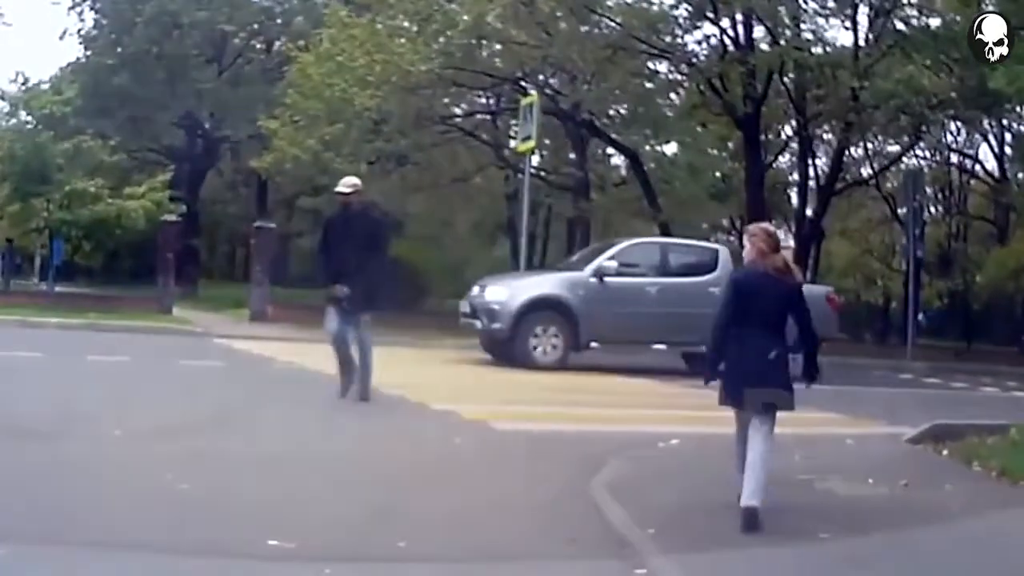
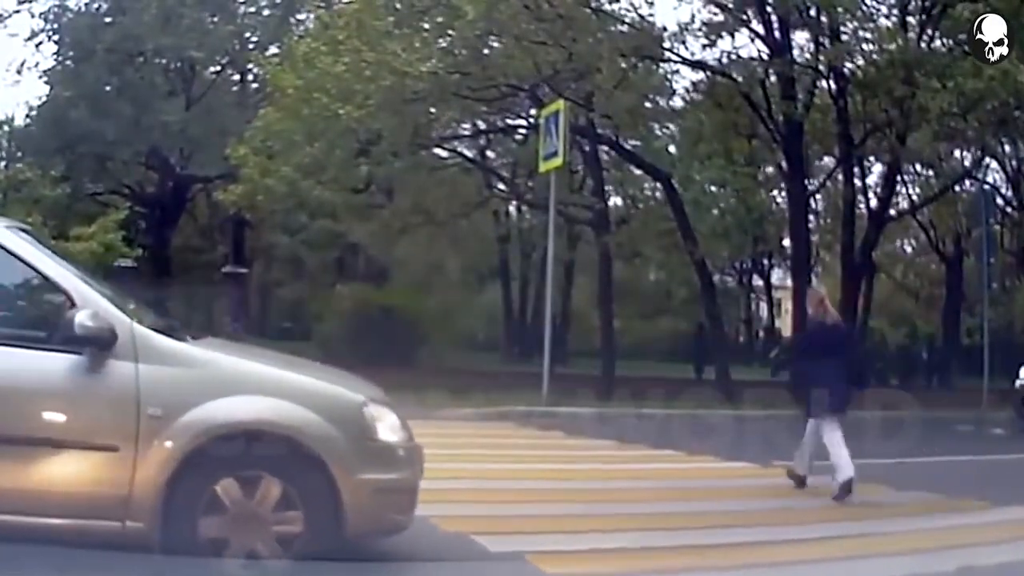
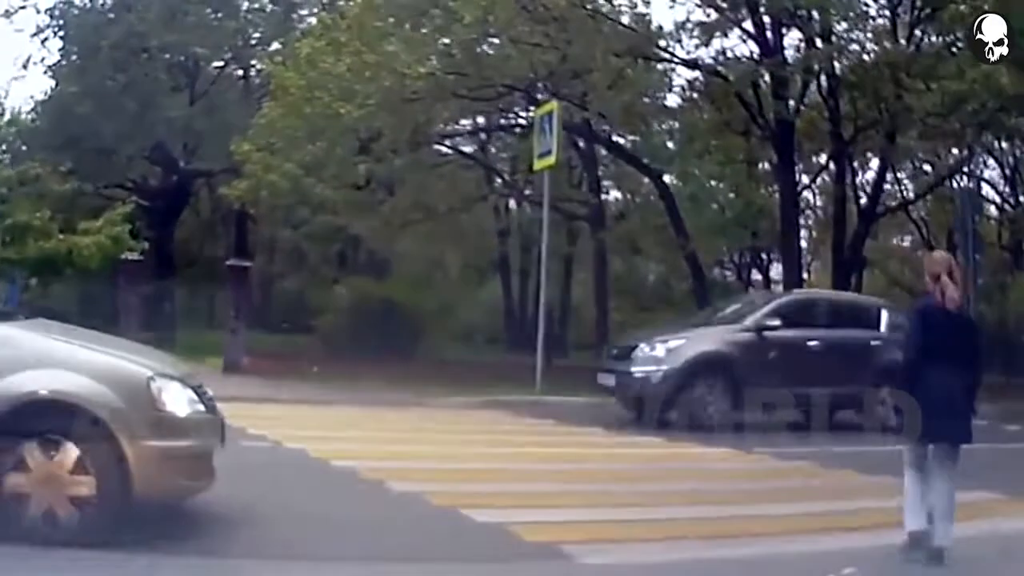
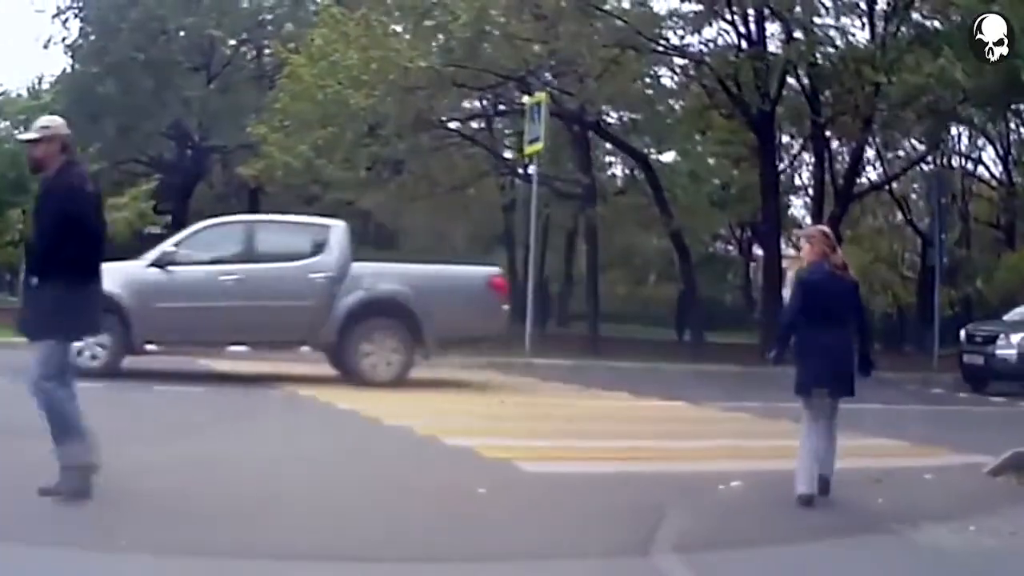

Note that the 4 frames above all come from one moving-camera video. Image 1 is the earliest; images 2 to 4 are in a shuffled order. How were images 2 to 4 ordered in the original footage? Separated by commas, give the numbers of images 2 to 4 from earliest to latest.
4, 3, 2
